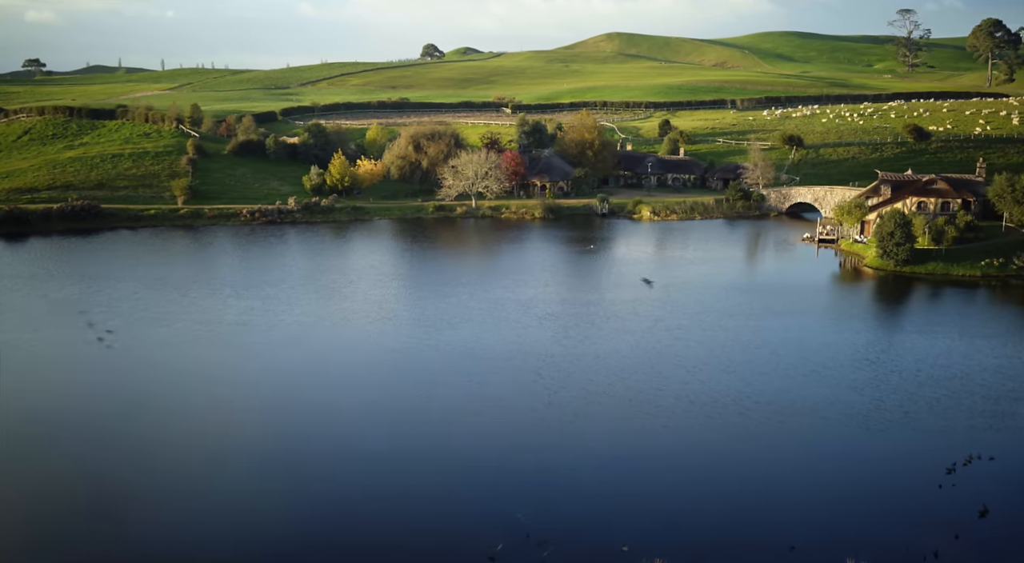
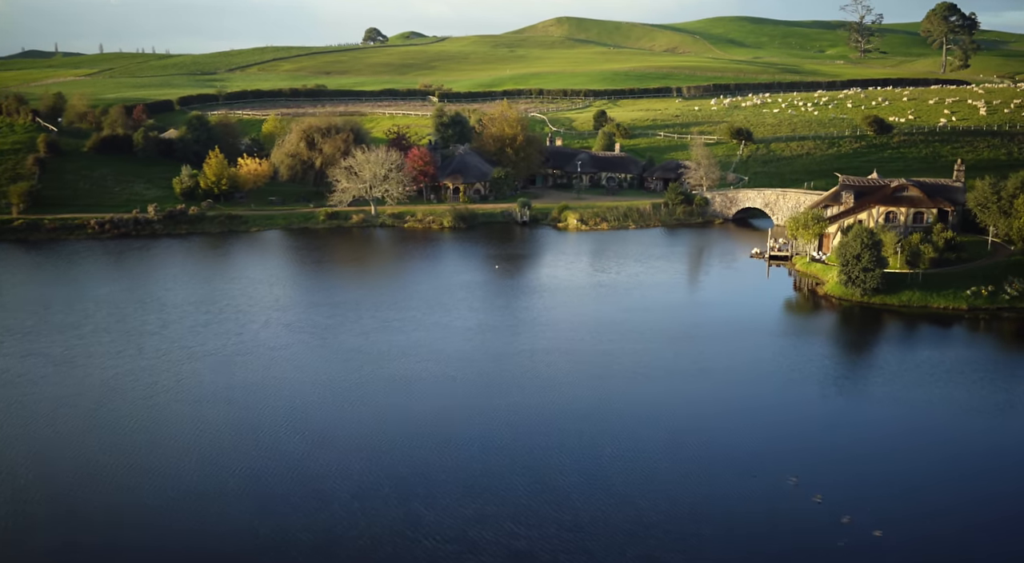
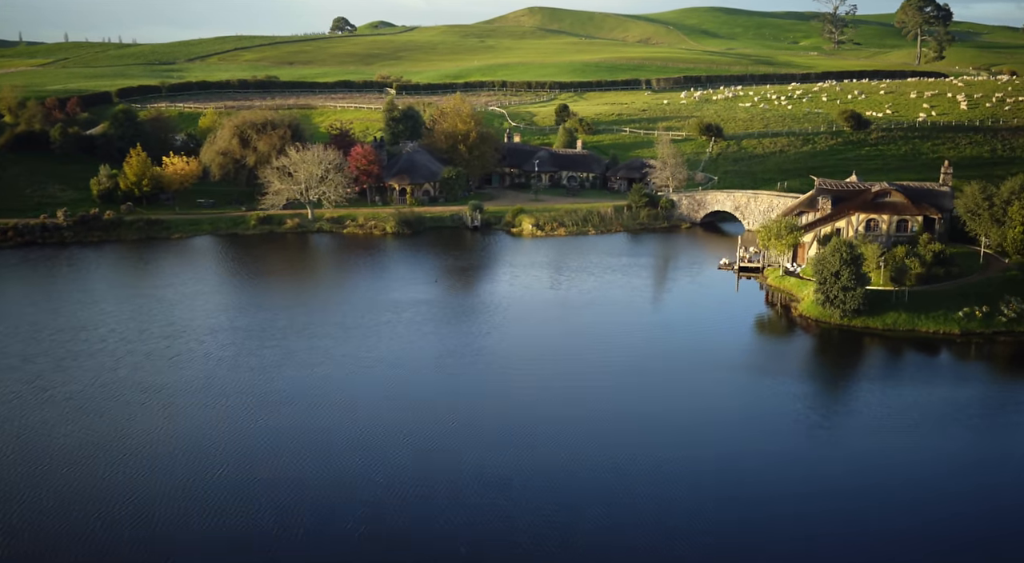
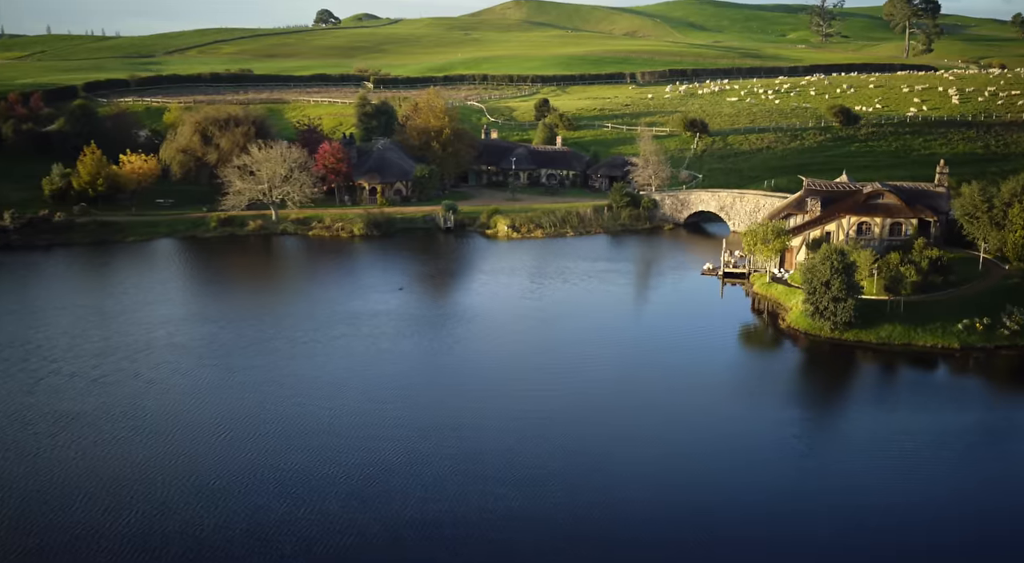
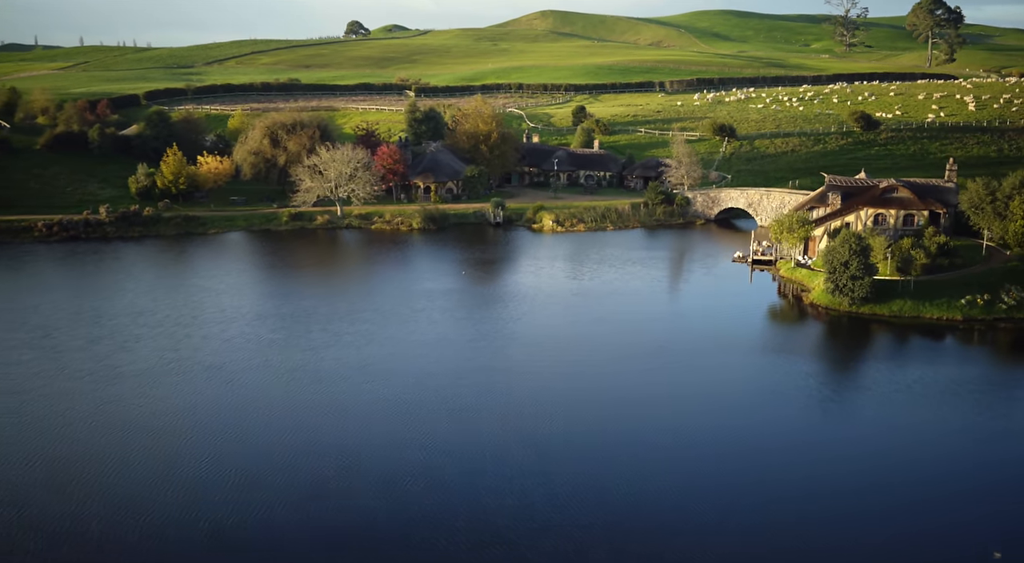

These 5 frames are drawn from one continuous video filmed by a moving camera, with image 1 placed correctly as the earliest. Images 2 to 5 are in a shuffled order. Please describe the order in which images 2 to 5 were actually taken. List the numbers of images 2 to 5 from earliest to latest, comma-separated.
2, 5, 3, 4
